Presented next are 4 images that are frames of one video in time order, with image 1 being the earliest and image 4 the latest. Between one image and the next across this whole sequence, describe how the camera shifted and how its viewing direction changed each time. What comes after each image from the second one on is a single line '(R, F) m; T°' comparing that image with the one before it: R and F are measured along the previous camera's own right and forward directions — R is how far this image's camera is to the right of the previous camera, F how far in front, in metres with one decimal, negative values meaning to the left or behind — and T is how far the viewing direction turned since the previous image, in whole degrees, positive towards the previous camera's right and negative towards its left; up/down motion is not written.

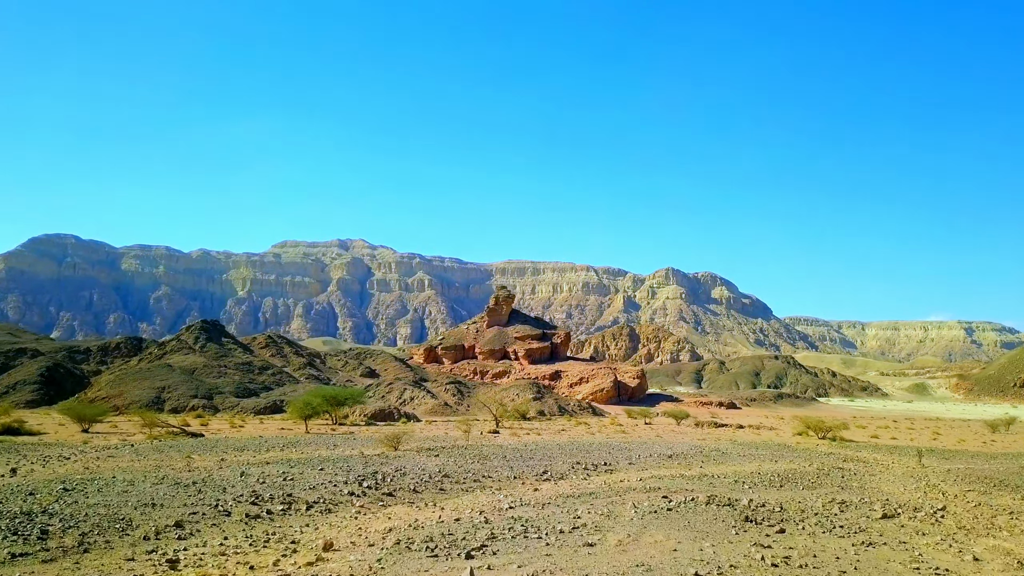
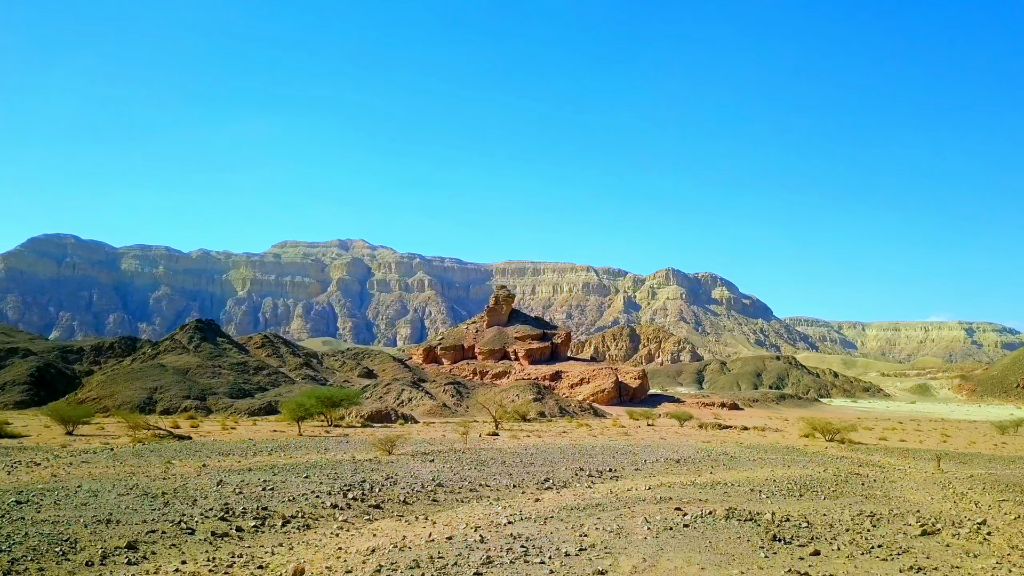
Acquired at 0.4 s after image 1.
(0.0, +1.2) m; 0°
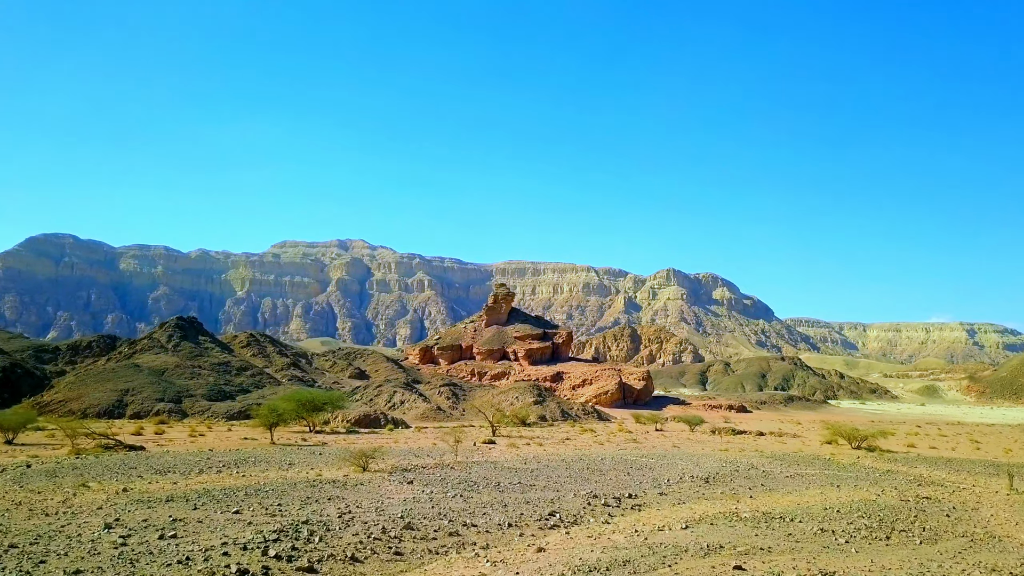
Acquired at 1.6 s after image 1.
(+0.1, +3.8) m; 0°
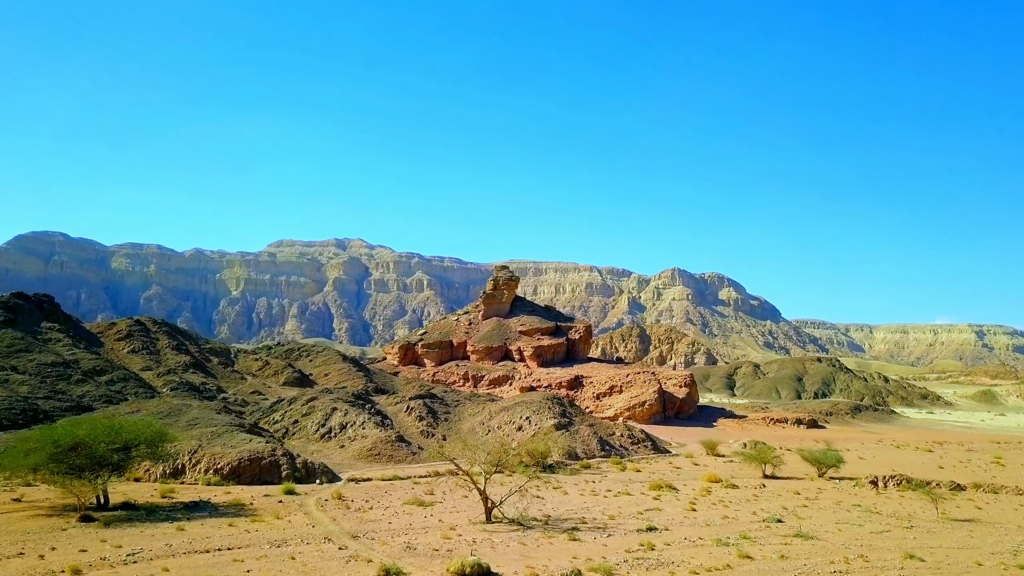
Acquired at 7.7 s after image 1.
(-0.4, +22.4) m; 0°
